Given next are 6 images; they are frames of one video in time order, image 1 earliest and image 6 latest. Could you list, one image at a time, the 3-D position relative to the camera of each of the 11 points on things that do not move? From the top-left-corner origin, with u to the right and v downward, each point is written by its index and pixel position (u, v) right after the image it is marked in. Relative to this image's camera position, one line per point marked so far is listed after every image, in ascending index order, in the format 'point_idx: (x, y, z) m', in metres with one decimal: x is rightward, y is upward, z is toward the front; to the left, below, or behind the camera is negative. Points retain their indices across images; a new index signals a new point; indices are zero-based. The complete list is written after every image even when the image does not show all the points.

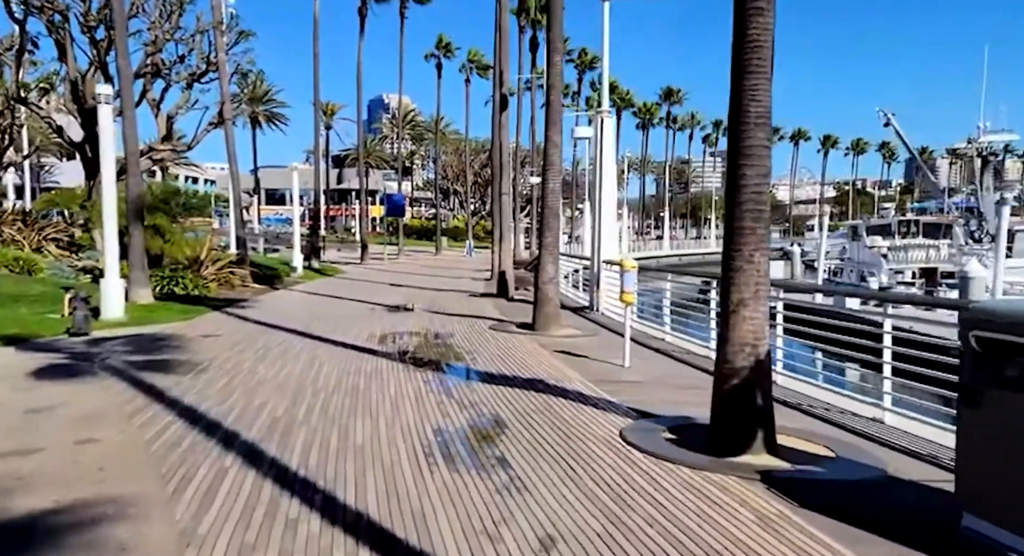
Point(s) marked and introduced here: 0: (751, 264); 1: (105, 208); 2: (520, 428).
0: (+1.8, +0.1, +5.8) m
1: (-7.5, +1.3, +14.2) m
2: (+0.1, -1.3, +6.7) m
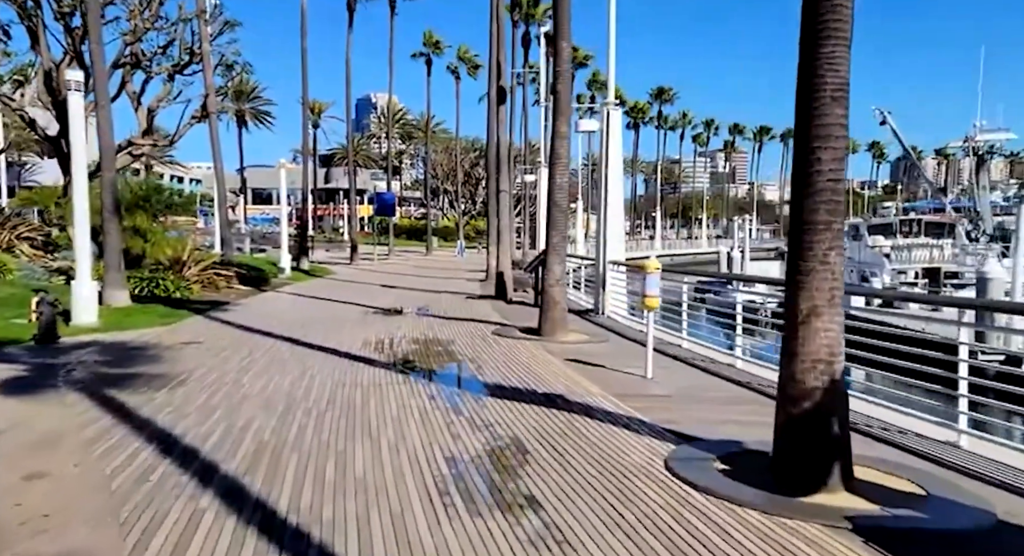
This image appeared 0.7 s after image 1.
0: (+2.0, +0.1, +4.9) m
1: (-7.4, +1.2, +13.1) m
2: (+0.2, -1.3, +5.8) m
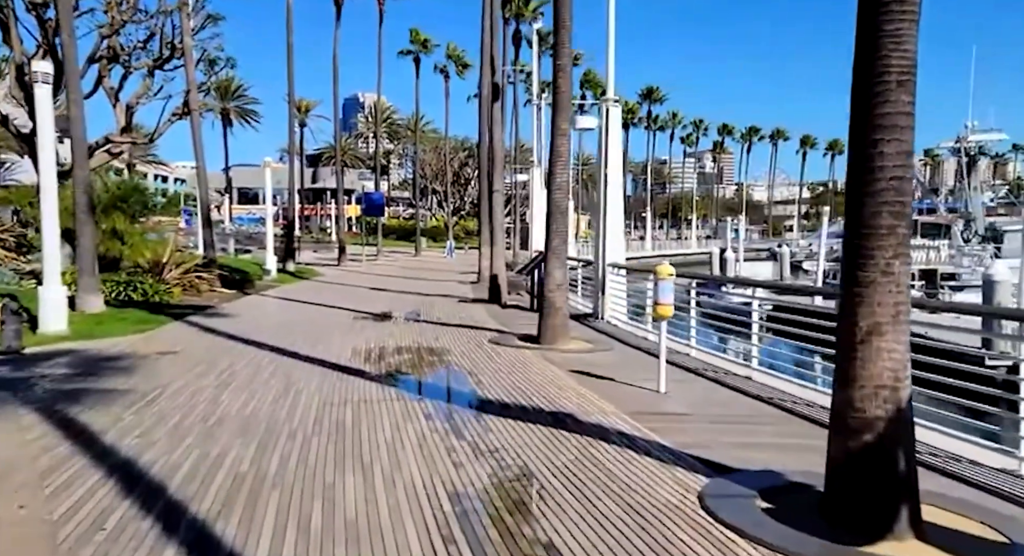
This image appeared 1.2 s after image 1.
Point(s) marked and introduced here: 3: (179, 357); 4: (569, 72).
0: (+2.1, 0.0, +4.3) m
1: (-7.4, +1.1, +12.3) m
2: (+0.3, -1.4, +5.1) m
3: (-4.7, -1.1, +11.0) m
4: (+0.9, +3.2, +12.1) m
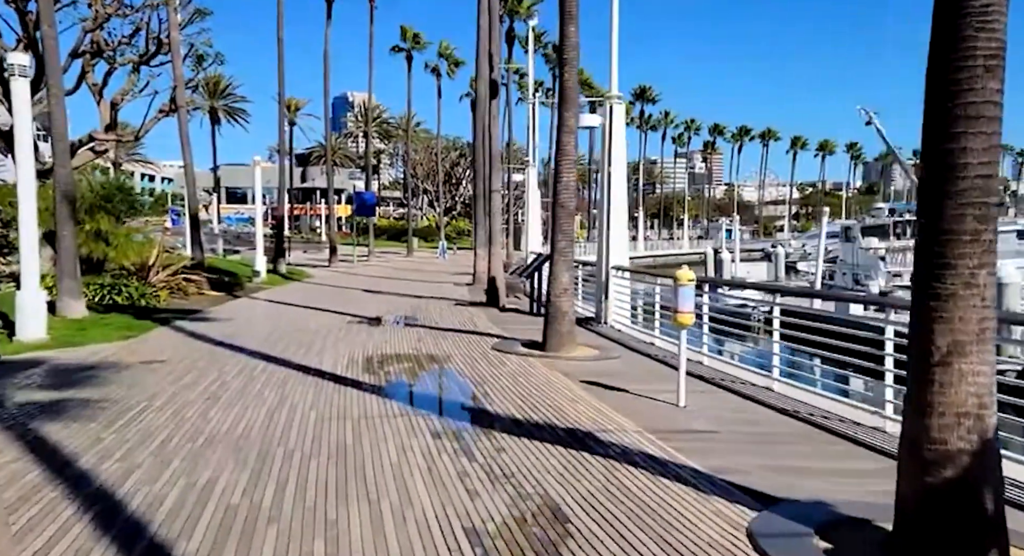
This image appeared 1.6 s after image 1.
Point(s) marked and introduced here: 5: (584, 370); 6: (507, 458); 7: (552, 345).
0: (+2.2, -0.1, +3.8) m
1: (-7.4, +1.1, +11.7) m
2: (+0.5, -1.5, +4.6) m
3: (-4.7, -1.2, +10.4) m
4: (+0.9, +3.2, +11.6) m
5: (+0.9, -1.2, +10.1) m
6: (0.0, -1.4, +6.1) m
7: (+0.6, -1.0, +11.6) m
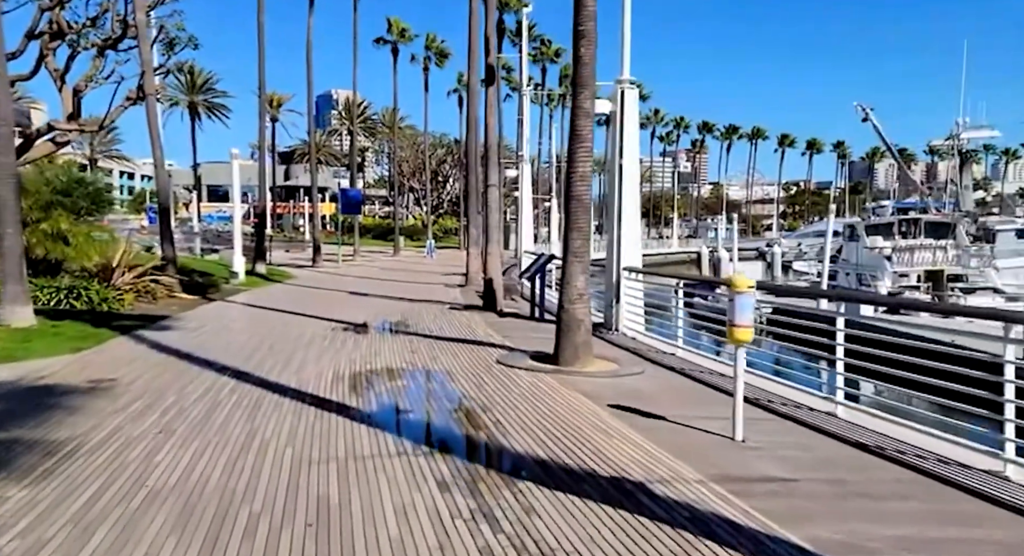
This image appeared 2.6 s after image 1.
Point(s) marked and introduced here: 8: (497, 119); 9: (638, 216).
0: (+2.5, -0.1, +2.4) m
1: (-7.3, +1.0, +10.1) m
2: (+0.7, -1.5, +3.2) m
3: (-4.5, -1.2, +8.9) m
4: (+1.1, +3.1, +10.1) m
5: (+1.1, -1.3, +8.7) m
6: (+0.2, -1.5, +4.6) m
7: (+0.7, -1.1, +10.1) m
8: (-0.4, +4.0, +19.5) m
9: (+2.3, +1.1, +14.3) m
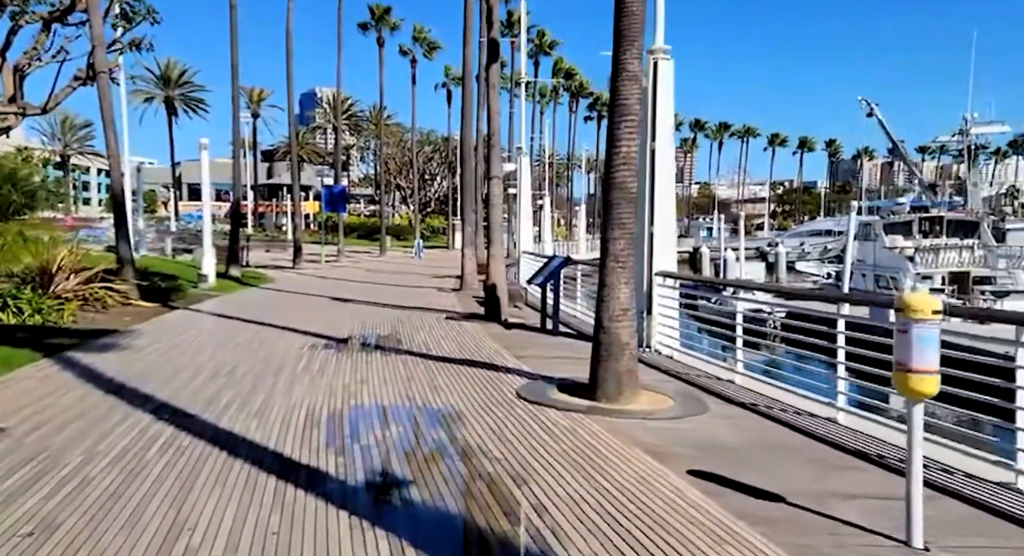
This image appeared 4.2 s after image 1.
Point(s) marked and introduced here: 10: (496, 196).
0: (+2.9, -0.2, +0.1) m
1: (-7.0, +0.9, +7.7) m
2: (+1.1, -1.7, +0.9) m
3: (-4.3, -1.4, +6.5) m
4: (+1.3, +3.0, +7.9) m
5: (+1.4, -1.4, +6.4) m
6: (+0.5, -1.6, +2.4) m
7: (+1.0, -1.2, +7.8) m
8: (-0.3, +3.9, +17.2) m
9: (+2.5, +1.0, +12.0) m
10: (-0.4, +1.8, +17.6) m
